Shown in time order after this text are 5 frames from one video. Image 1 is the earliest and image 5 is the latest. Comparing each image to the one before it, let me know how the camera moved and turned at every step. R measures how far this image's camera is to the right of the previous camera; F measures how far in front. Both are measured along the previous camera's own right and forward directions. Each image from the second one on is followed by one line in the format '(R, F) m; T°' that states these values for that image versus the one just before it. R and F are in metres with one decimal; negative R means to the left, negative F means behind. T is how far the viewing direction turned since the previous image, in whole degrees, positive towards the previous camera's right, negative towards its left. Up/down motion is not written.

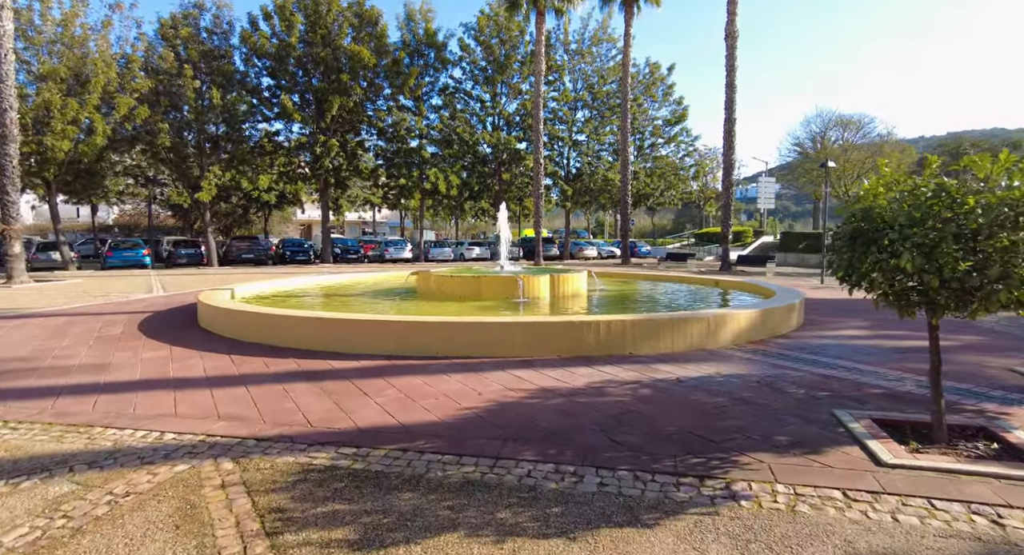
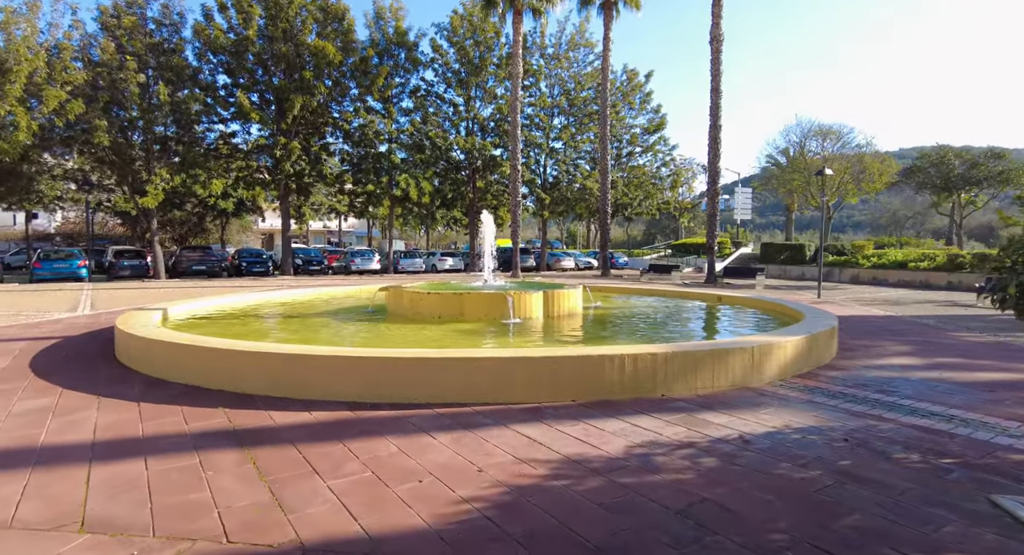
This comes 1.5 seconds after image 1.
(-0.3, +1.7) m; +3°
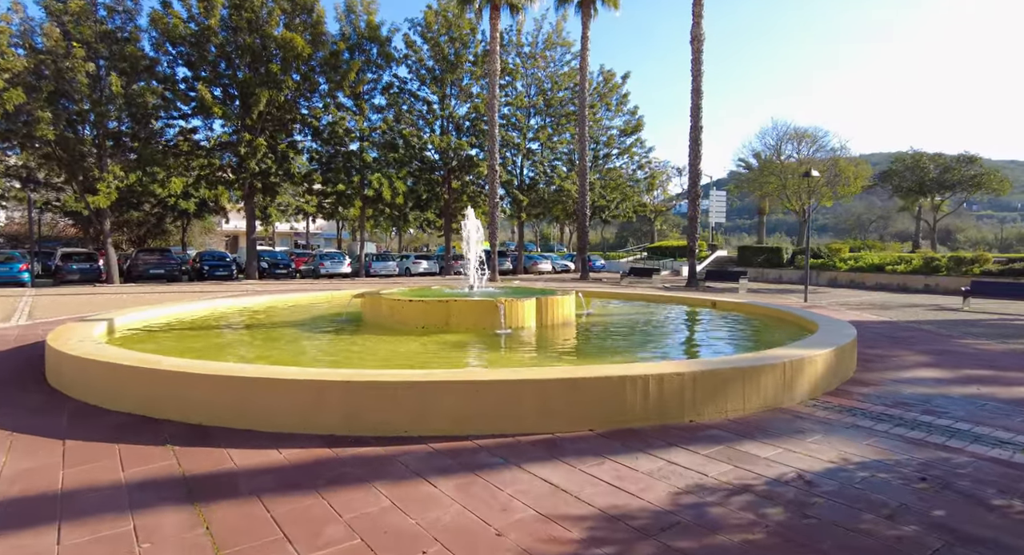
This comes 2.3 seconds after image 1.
(-0.3, +0.9) m; +3°
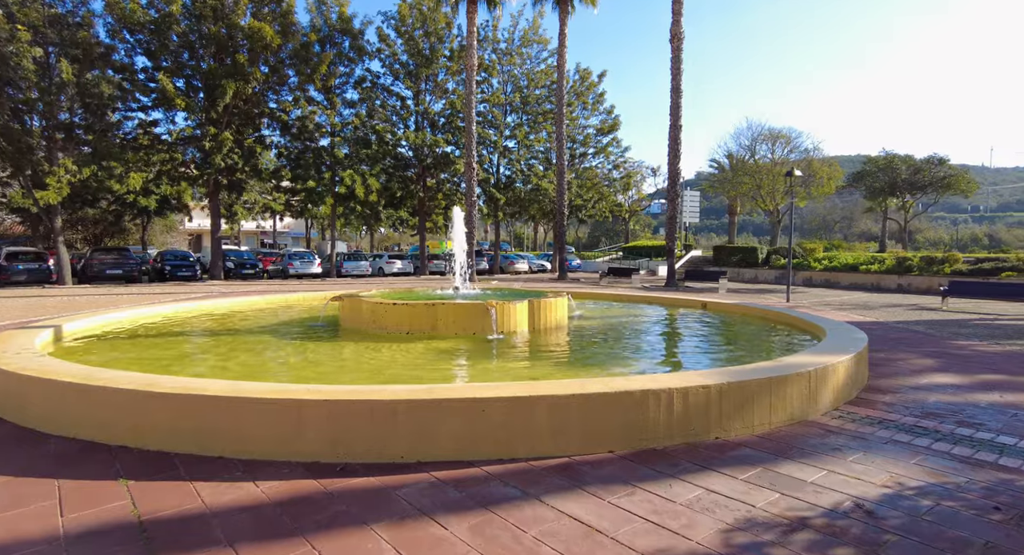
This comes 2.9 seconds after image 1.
(-0.3, +0.6) m; +3°
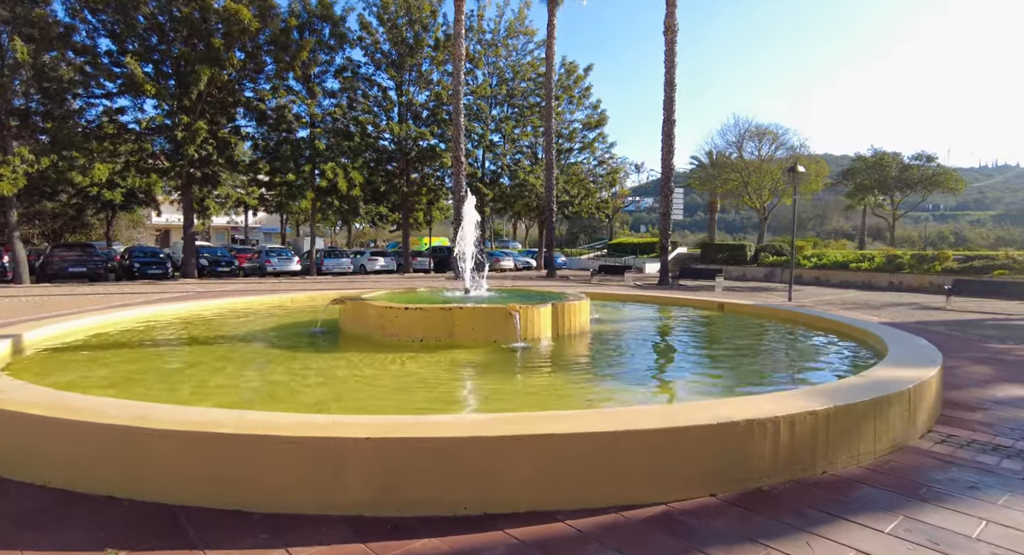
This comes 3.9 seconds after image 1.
(-0.7, +0.9) m; +2°
